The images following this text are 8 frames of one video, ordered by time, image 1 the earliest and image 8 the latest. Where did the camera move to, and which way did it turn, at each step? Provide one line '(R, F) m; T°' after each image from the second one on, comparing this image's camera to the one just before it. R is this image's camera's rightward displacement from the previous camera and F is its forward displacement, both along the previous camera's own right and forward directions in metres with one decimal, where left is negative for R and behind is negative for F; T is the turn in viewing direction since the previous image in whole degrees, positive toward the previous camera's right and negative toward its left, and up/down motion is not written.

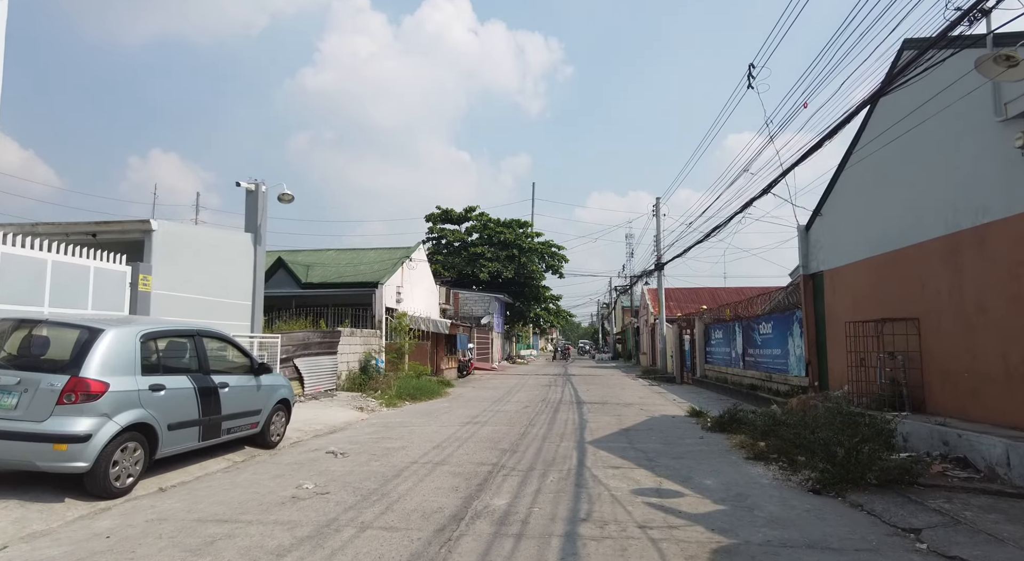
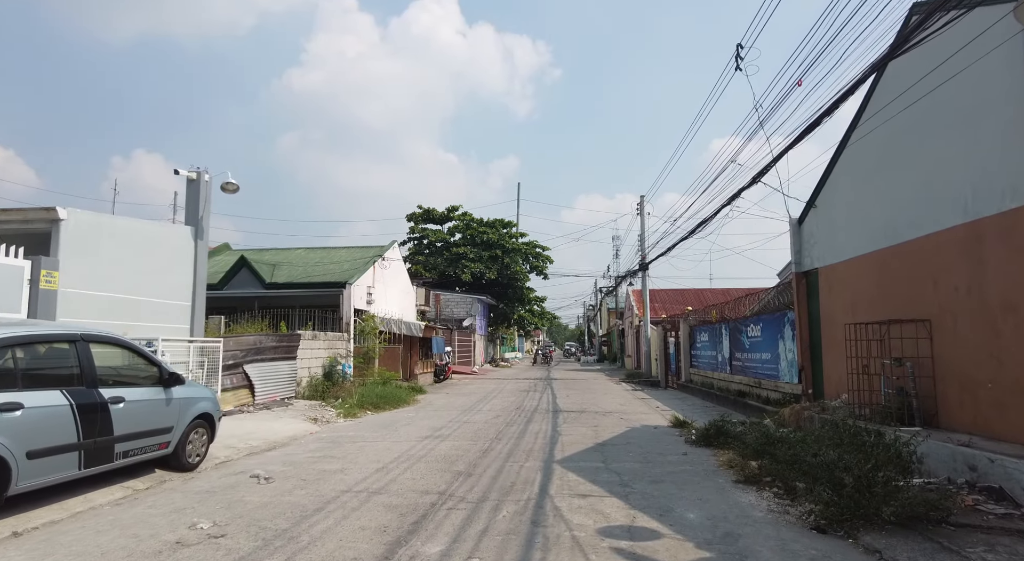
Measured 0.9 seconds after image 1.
(+0.4, +1.1) m; +1°
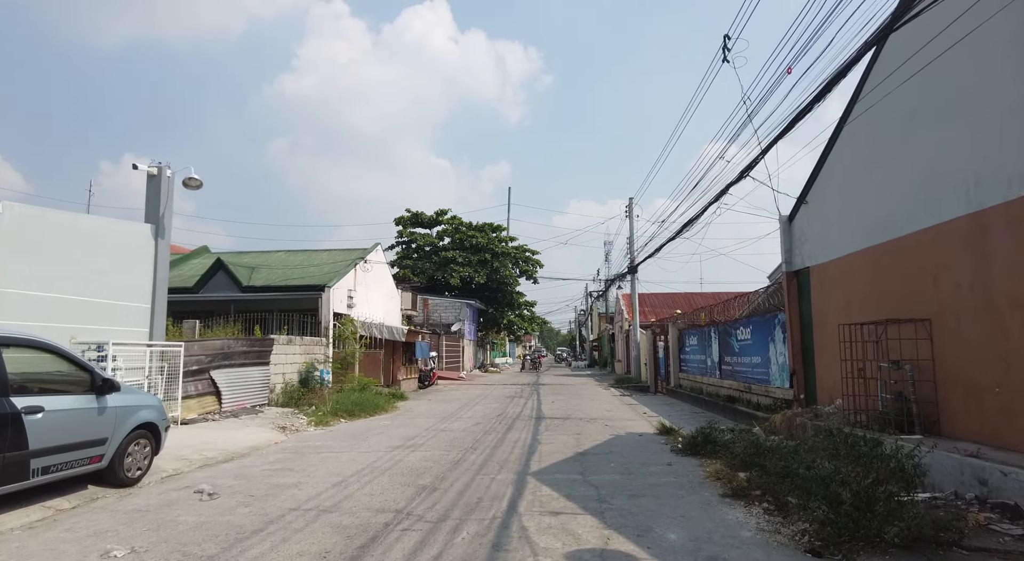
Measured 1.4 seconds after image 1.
(+0.3, +0.5) m; +1°
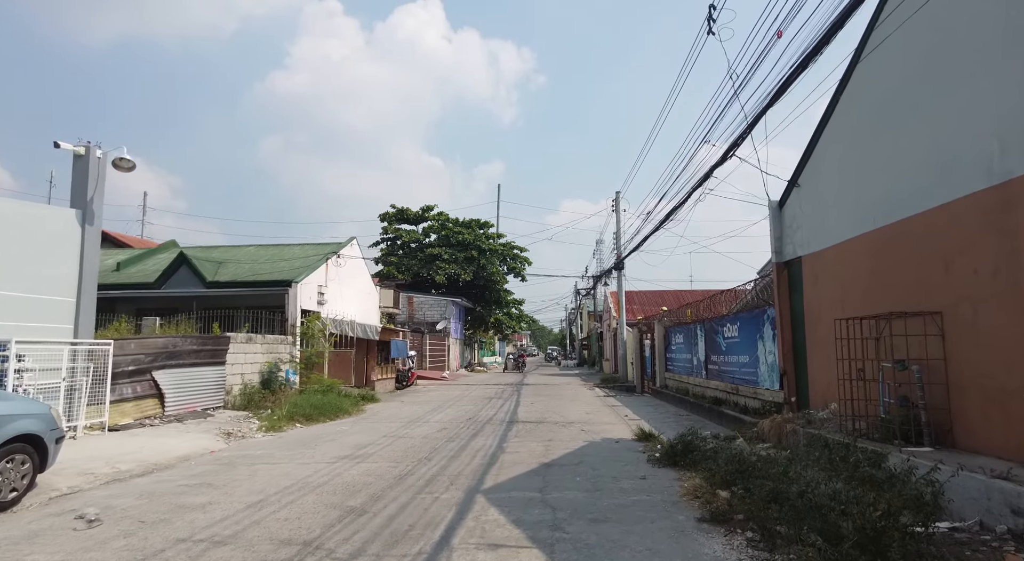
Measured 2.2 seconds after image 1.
(+0.5, +1.0) m; +1°
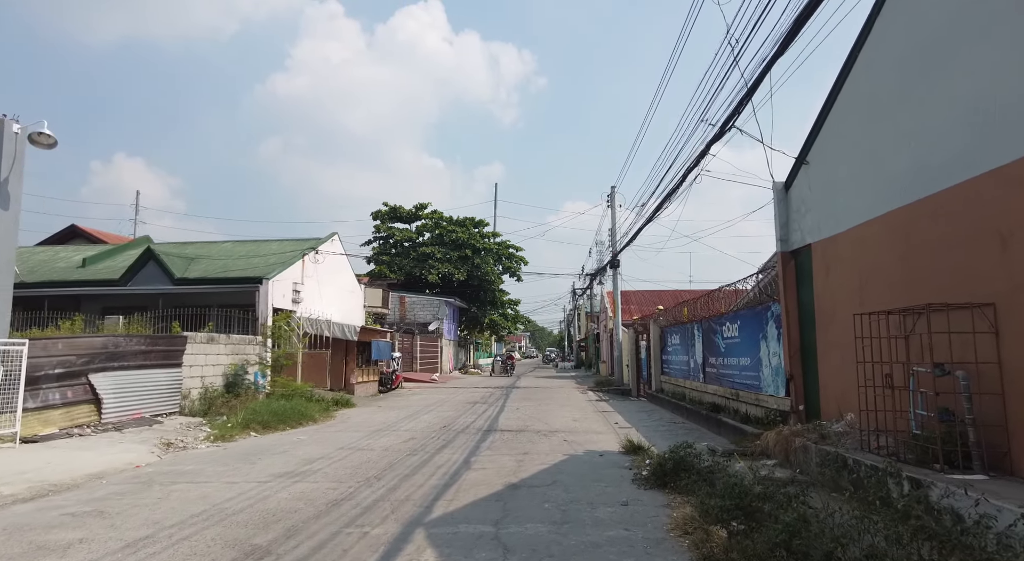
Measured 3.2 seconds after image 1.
(+0.4, +1.1) m; 0°
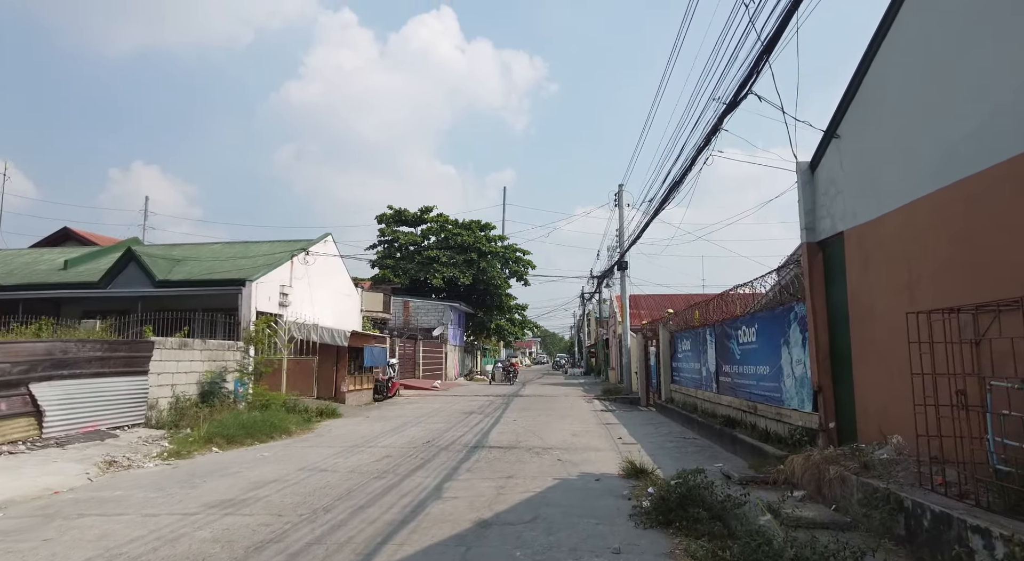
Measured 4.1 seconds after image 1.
(+0.4, +1.1) m; -1°
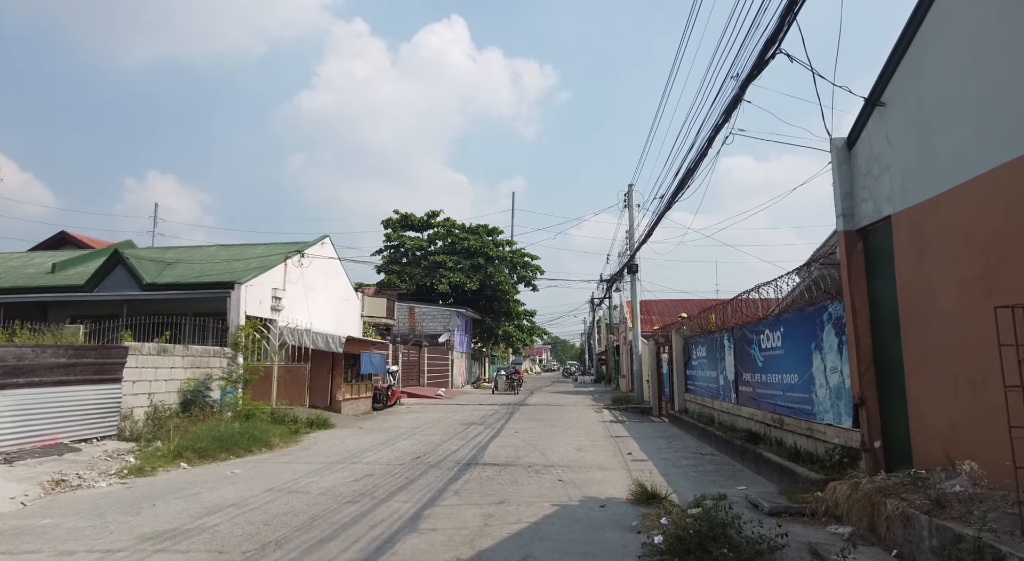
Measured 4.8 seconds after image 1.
(+0.2, +0.9) m; -1°
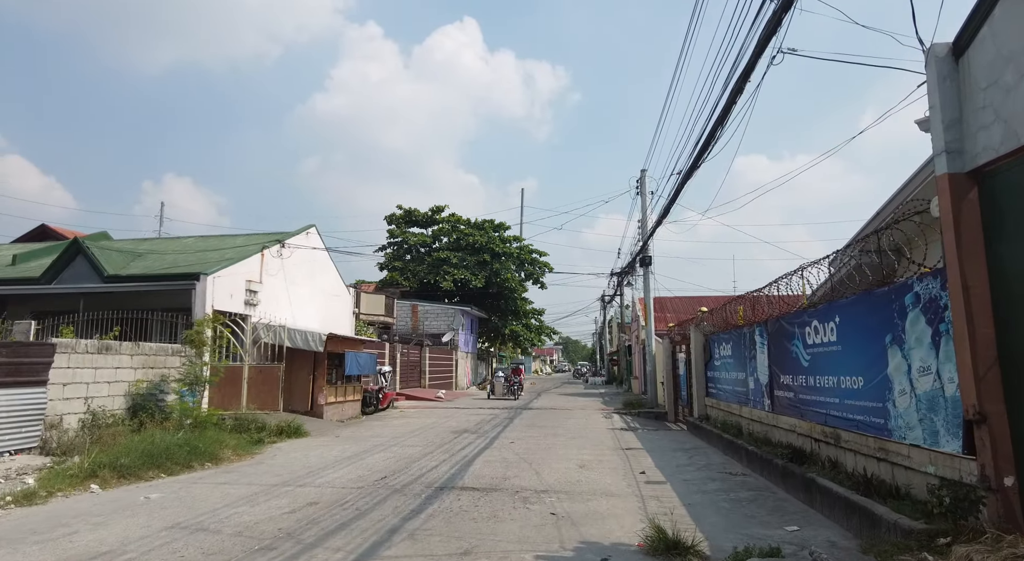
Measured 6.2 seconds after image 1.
(+0.4, +1.8) m; -1°
